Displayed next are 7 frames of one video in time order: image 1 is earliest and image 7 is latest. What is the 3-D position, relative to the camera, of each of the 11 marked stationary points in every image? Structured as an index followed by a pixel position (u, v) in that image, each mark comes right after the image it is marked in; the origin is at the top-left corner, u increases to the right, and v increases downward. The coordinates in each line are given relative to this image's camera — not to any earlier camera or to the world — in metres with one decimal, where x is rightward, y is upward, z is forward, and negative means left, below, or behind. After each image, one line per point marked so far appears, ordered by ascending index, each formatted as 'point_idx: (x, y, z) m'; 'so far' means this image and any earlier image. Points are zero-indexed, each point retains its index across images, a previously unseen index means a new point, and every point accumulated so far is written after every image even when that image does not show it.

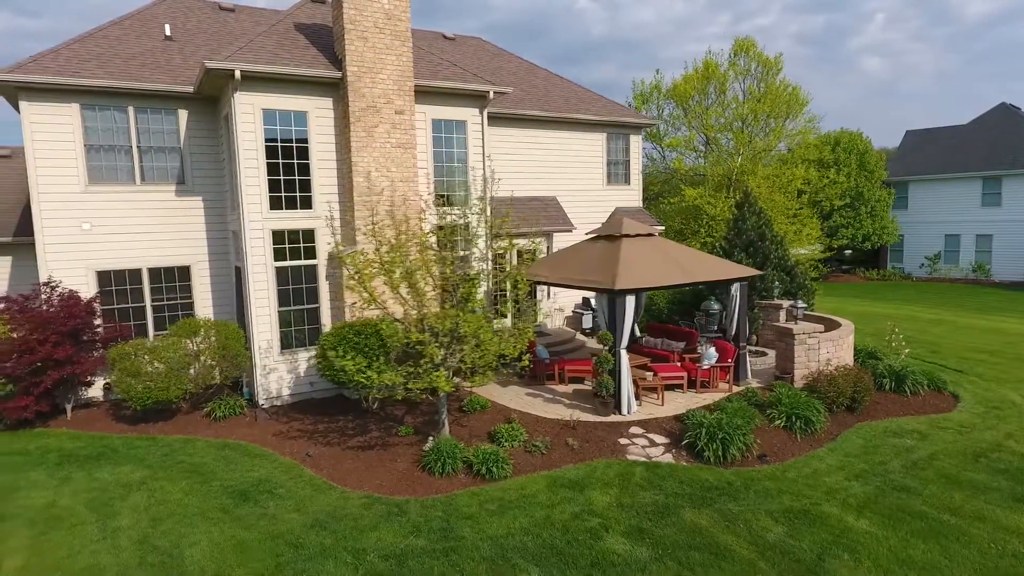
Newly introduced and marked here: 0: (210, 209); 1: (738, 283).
0: (-4.4, +1.2, +12.1) m
1: (+3.1, 0.0, +11.3) m
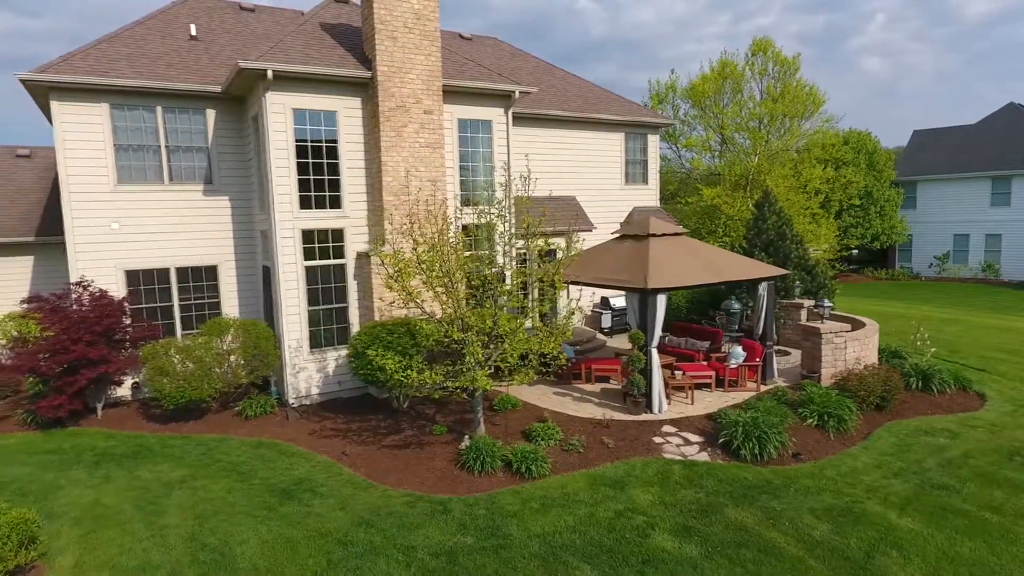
0: (-4.0, +1.2, +12.1) m
1: (+3.5, +0.1, +11.3) m
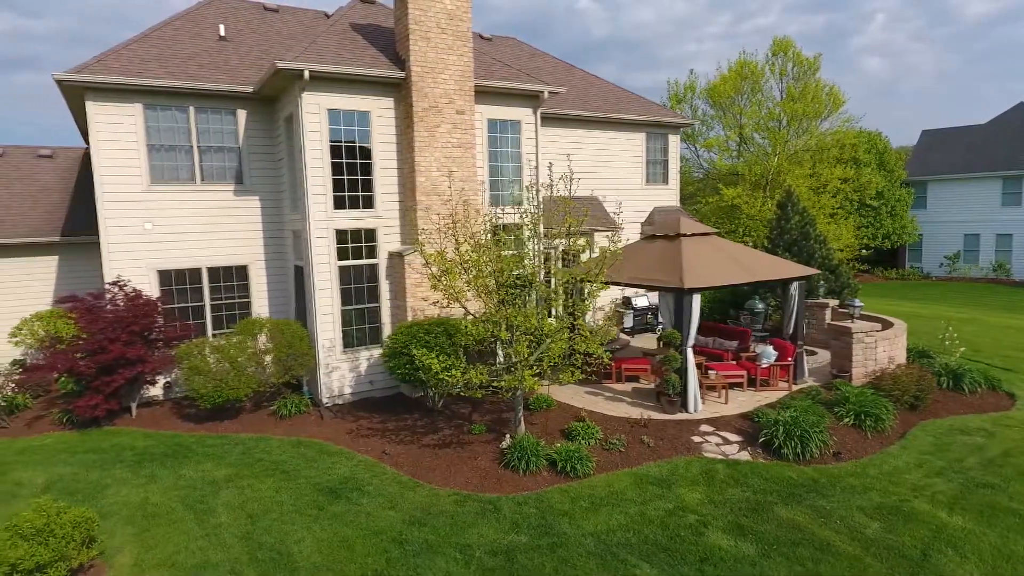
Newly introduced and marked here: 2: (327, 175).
0: (-3.6, +1.2, +12.1) m
1: (+3.9, +0.1, +11.3) m
2: (-2.4, +1.5, +10.5) m
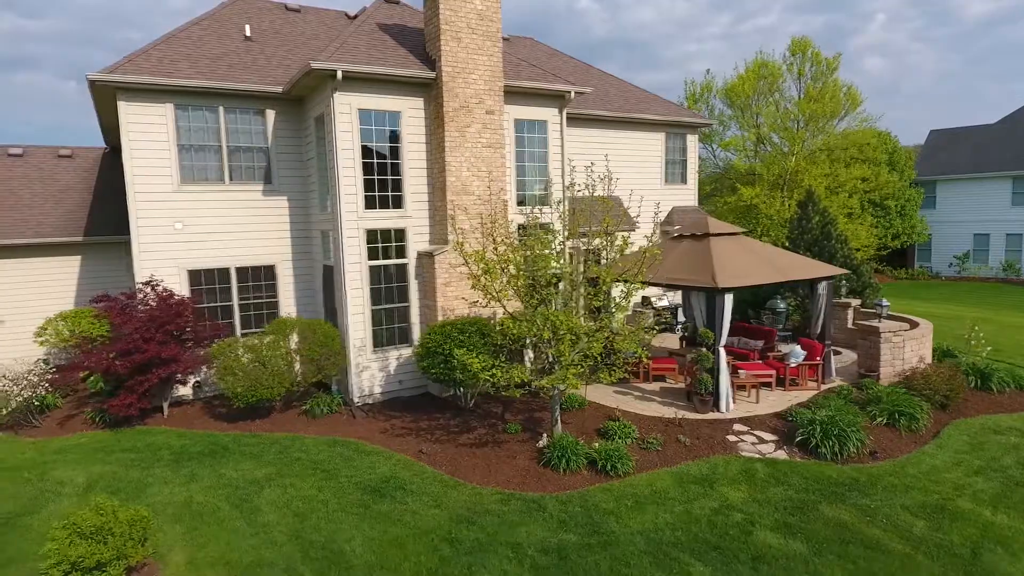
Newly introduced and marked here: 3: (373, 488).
0: (-3.2, +1.2, +12.1) m
1: (+4.3, +0.1, +11.3) m
2: (-2.0, +1.5, +10.6) m
3: (-1.3, -1.9, +7.8) m
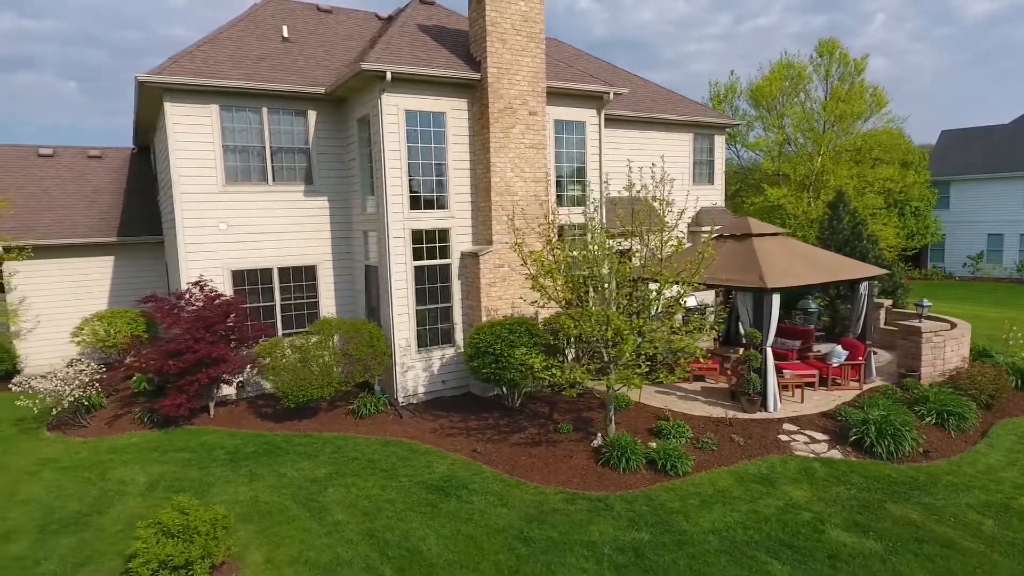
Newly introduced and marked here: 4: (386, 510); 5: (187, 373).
0: (-2.6, +1.2, +12.2) m
1: (+4.9, +0.1, +11.4) m
2: (-1.4, +1.5, +10.6) m
3: (-0.7, -1.9, +7.8) m
4: (-1.1, -2.0, +7.3) m
5: (-4.0, -1.0, +10.1) m
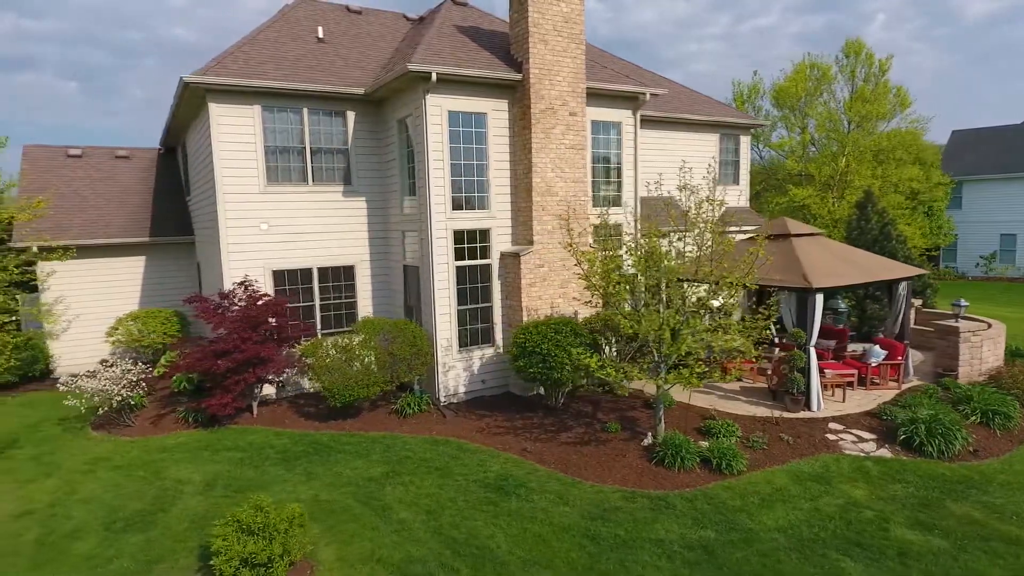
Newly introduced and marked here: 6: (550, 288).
0: (-2.1, +1.2, +12.2) m
1: (+5.4, +0.1, +11.4) m
2: (-0.8, +1.5, +10.6) m
3: (-0.2, -1.9, +7.8) m
4: (-0.6, -2.0, +7.3) m
5: (-3.4, -1.0, +10.1) m
6: (+0.5, 0.0, +11.3) m
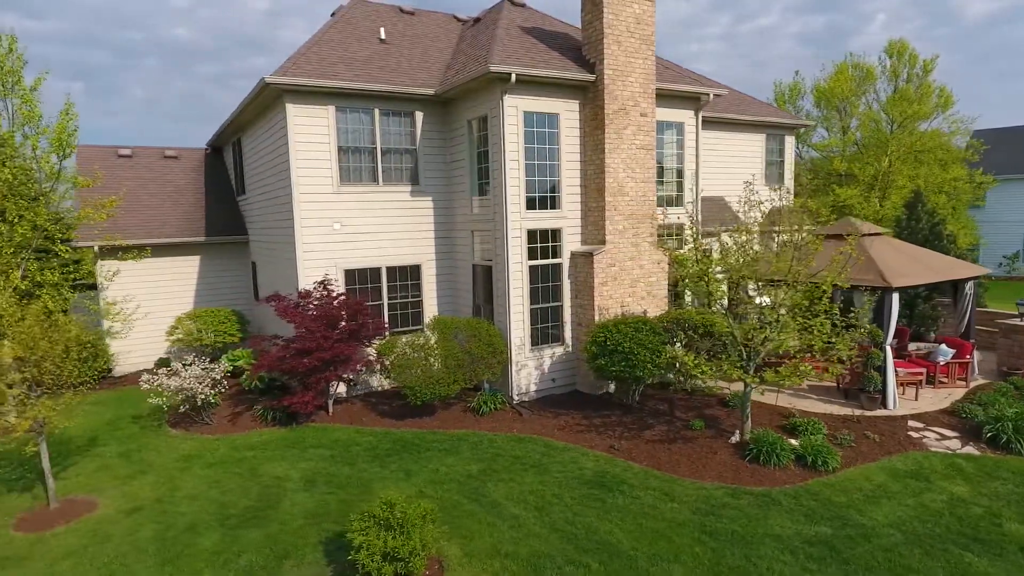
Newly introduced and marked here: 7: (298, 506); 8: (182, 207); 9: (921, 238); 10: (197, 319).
0: (-1.1, +1.2, +12.3) m
1: (+6.4, +0.1, +11.5) m
2: (+0.1, +1.5, +10.7) m
3: (+0.8, -1.9, +7.9) m
4: (+0.4, -2.0, +7.4) m
5: (-2.5, -1.0, +10.2) m
6: (+1.5, 0.0, +11.3) m
7: (-1.9, -2.0, +7.5) m
8: (-6.2, +1.5, +15.4) m
9: (+7.5, +0.9, +15.2) m
10: (-5.3, -0.5, +13.9) m
